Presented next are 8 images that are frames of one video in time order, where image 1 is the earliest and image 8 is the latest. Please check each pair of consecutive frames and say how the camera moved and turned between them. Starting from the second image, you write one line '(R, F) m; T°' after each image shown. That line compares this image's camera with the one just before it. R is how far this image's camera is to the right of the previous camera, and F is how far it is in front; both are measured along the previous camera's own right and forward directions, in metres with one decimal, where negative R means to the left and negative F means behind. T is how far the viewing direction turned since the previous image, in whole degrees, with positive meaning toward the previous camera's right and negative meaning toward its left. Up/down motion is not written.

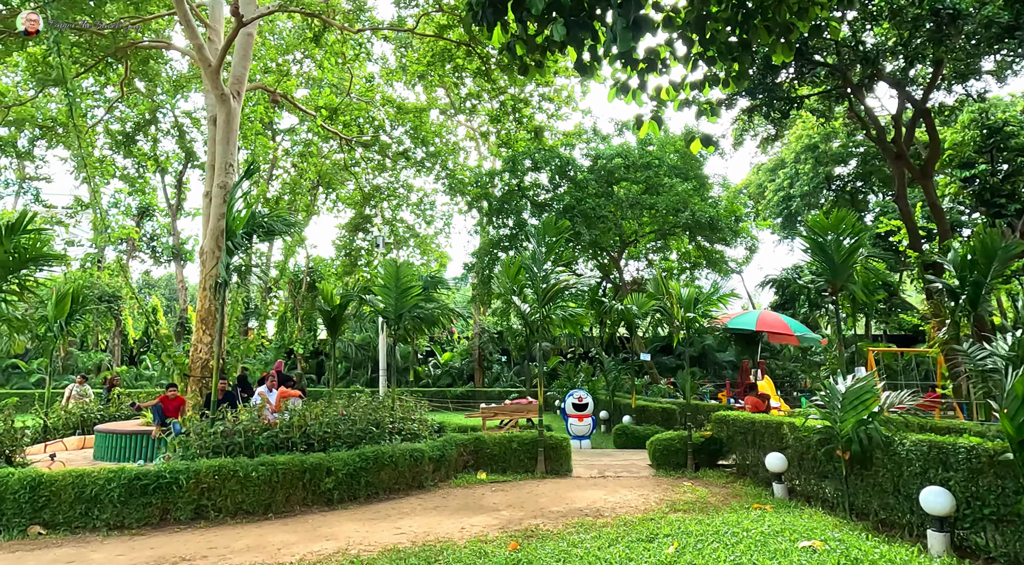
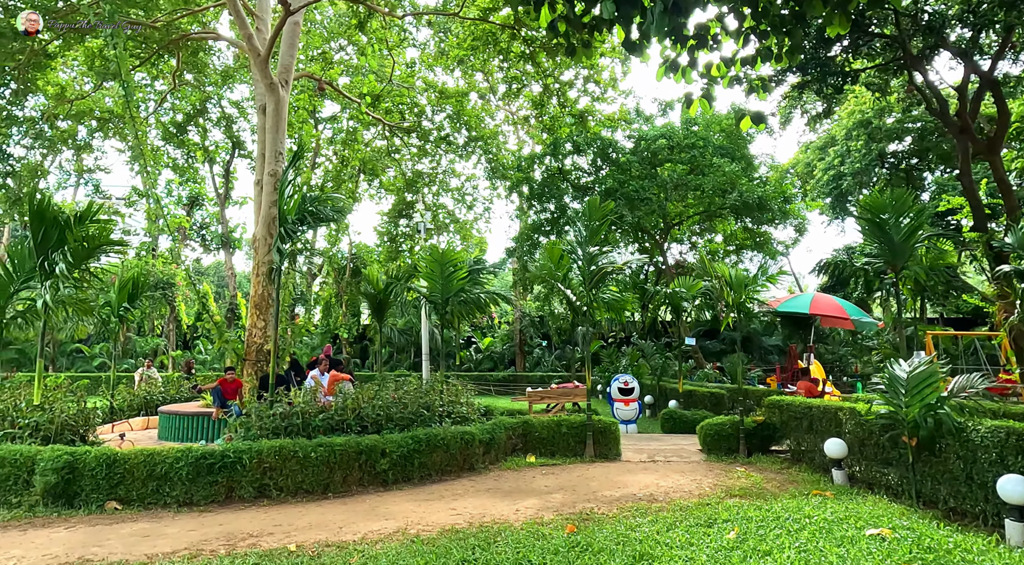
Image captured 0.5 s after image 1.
(-0.1, 0.0) m; -3°
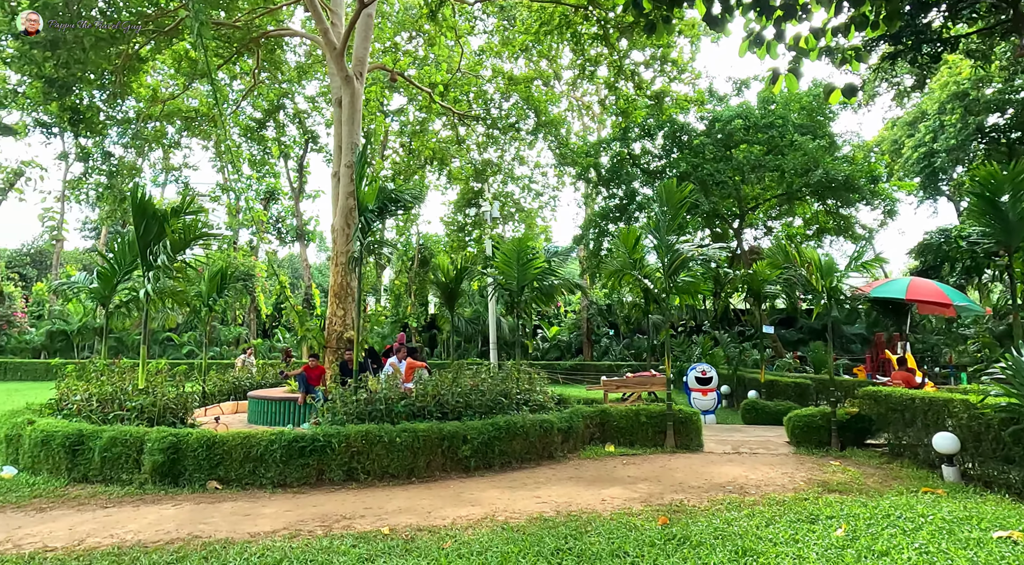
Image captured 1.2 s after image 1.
(-0.1, 0.0) m; -6°
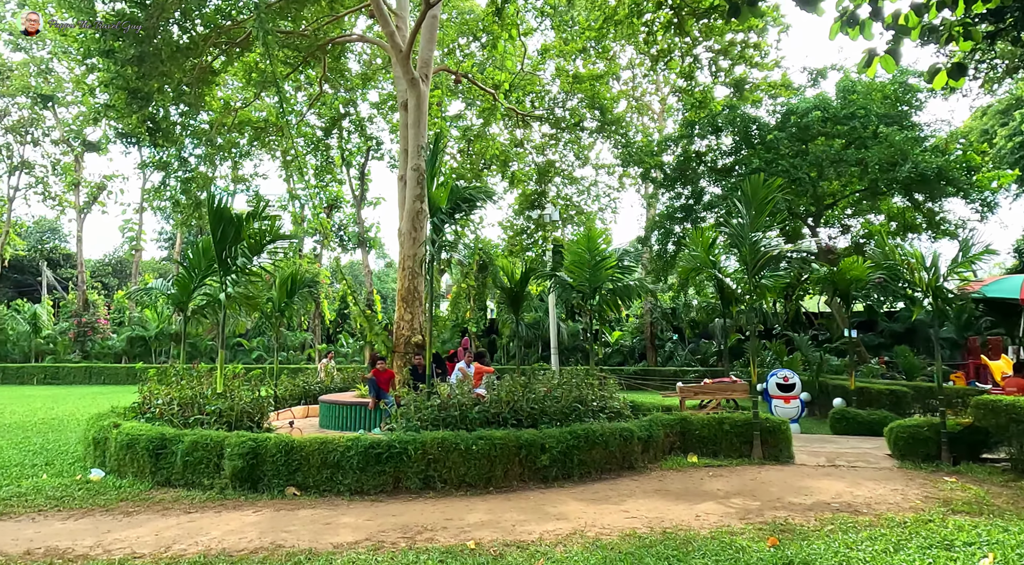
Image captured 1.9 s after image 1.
(-0.2, +0.2) m; -5°
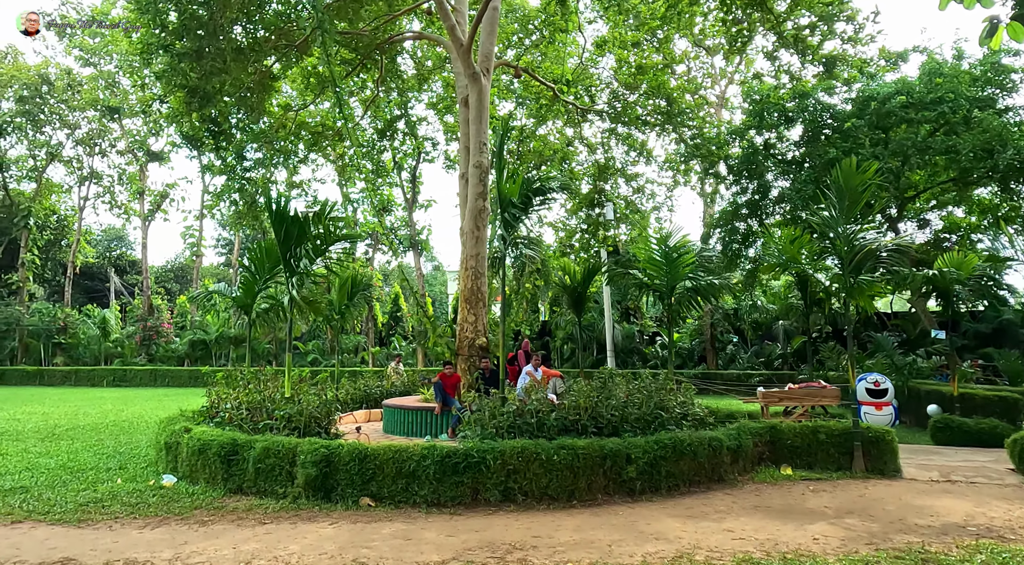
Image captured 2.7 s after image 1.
(-0.2, +0.3) m; -4°
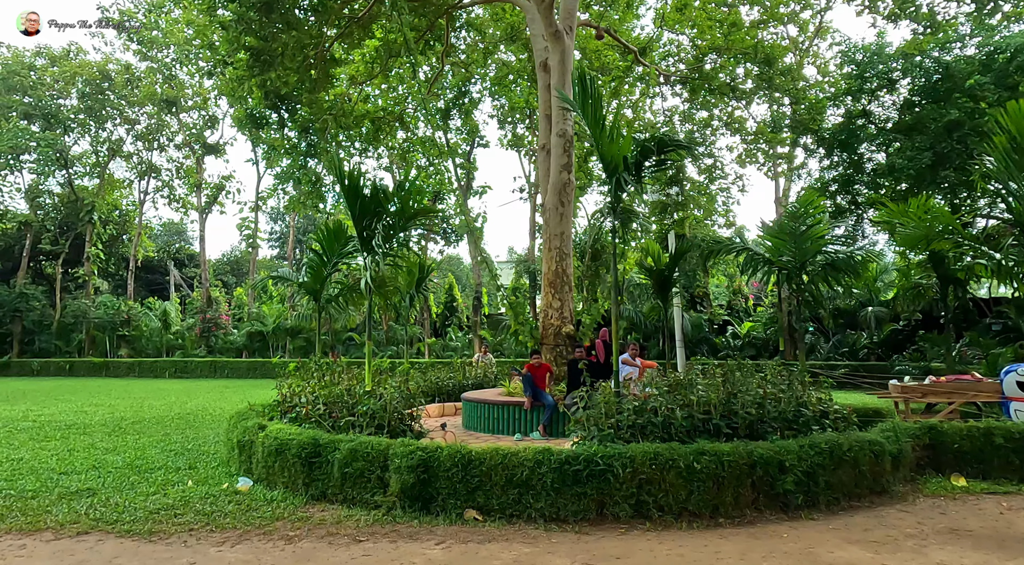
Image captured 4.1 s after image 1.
(-0.5, +0.7) m; -4°
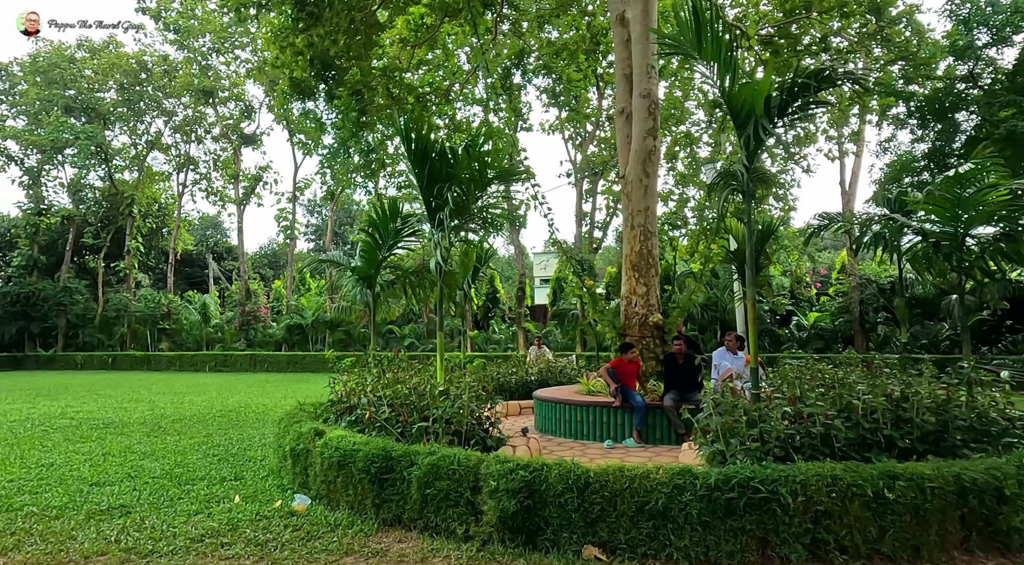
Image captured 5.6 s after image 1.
(-0.5, +0.8) m; -3°
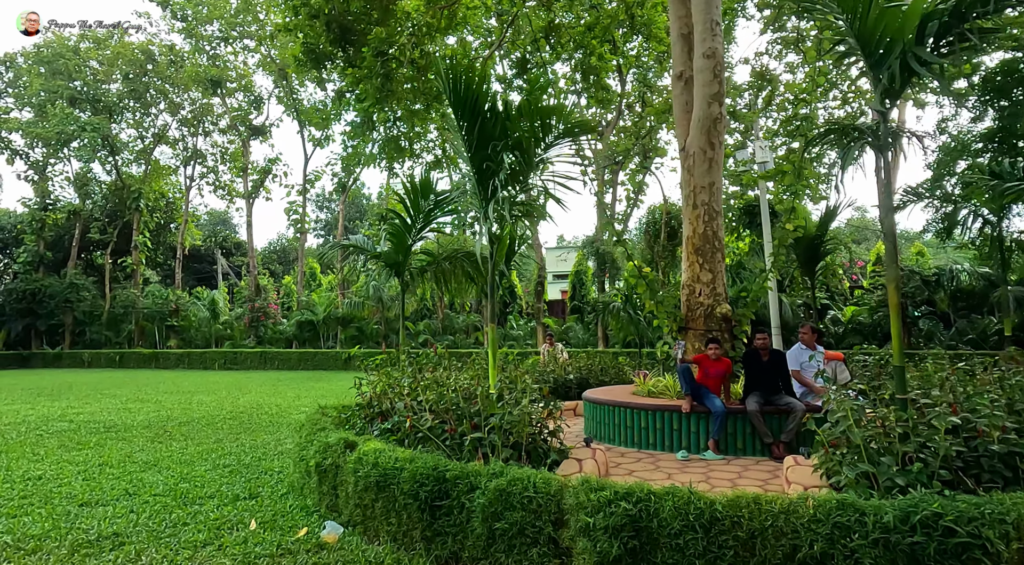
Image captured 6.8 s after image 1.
(-0.3, +0.7) m; -1°
